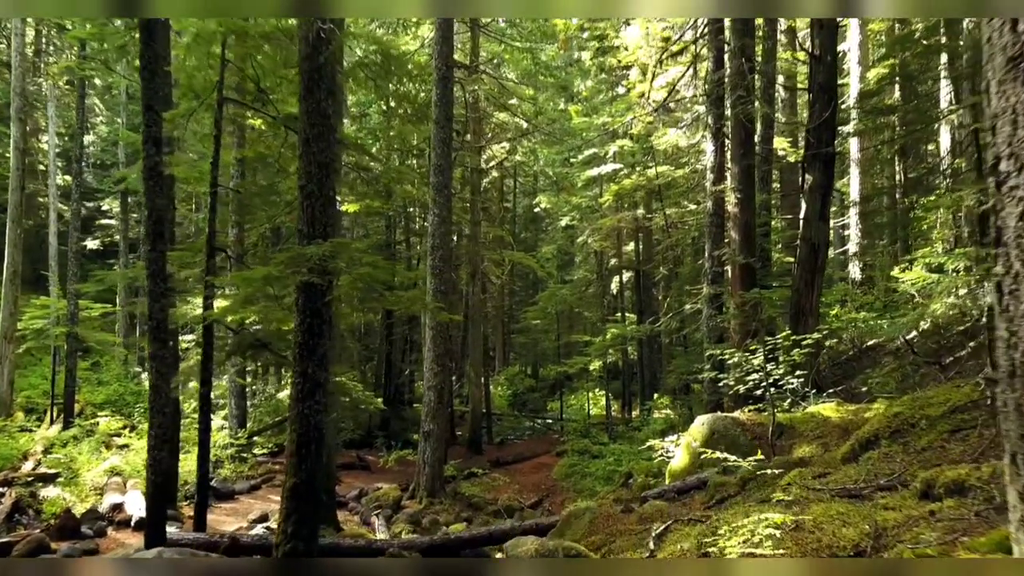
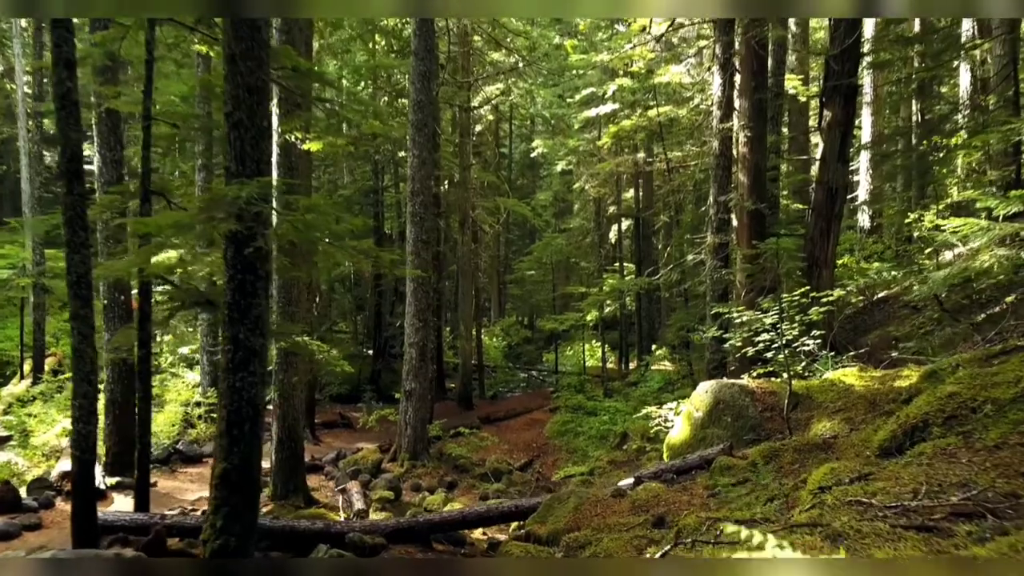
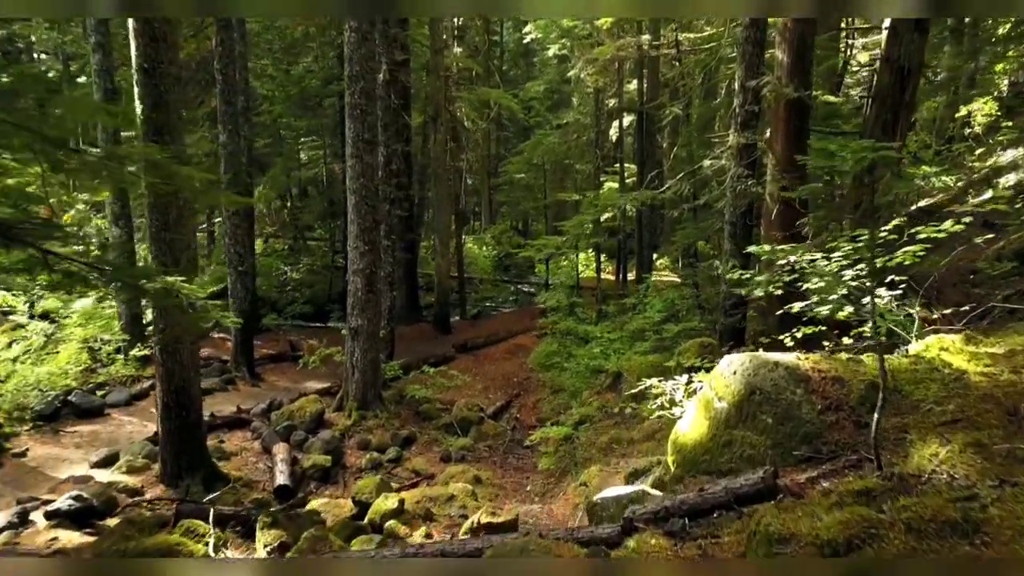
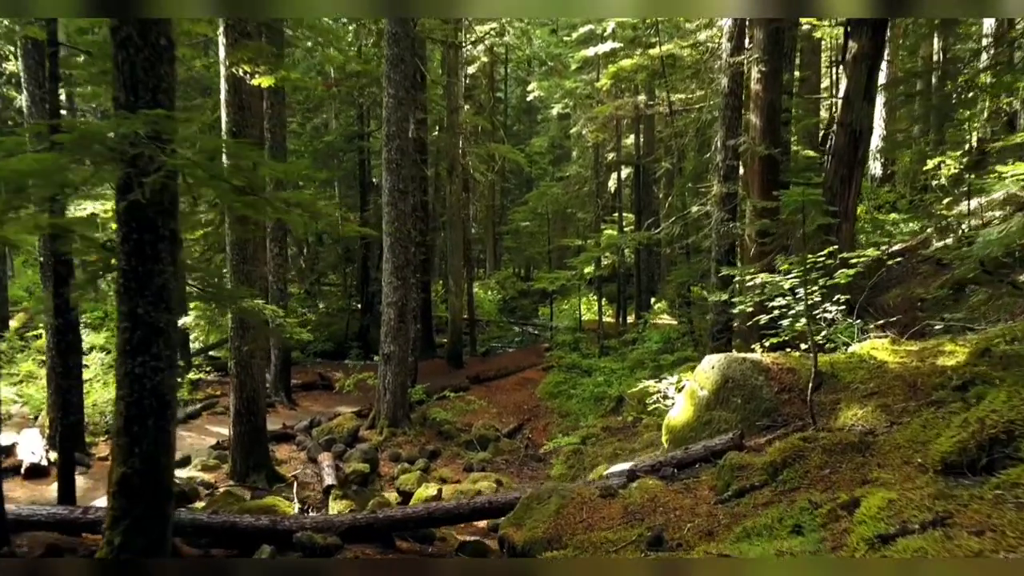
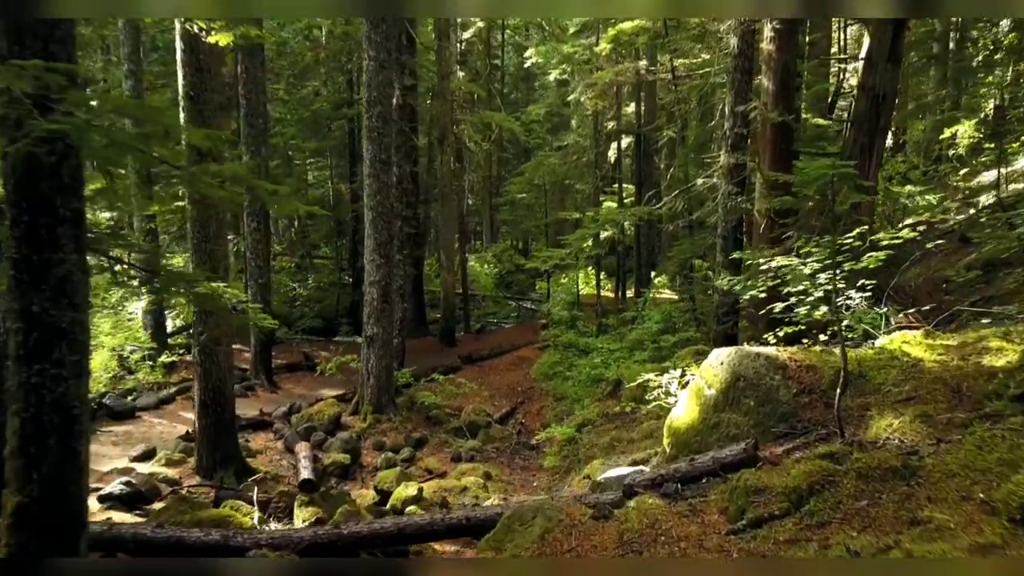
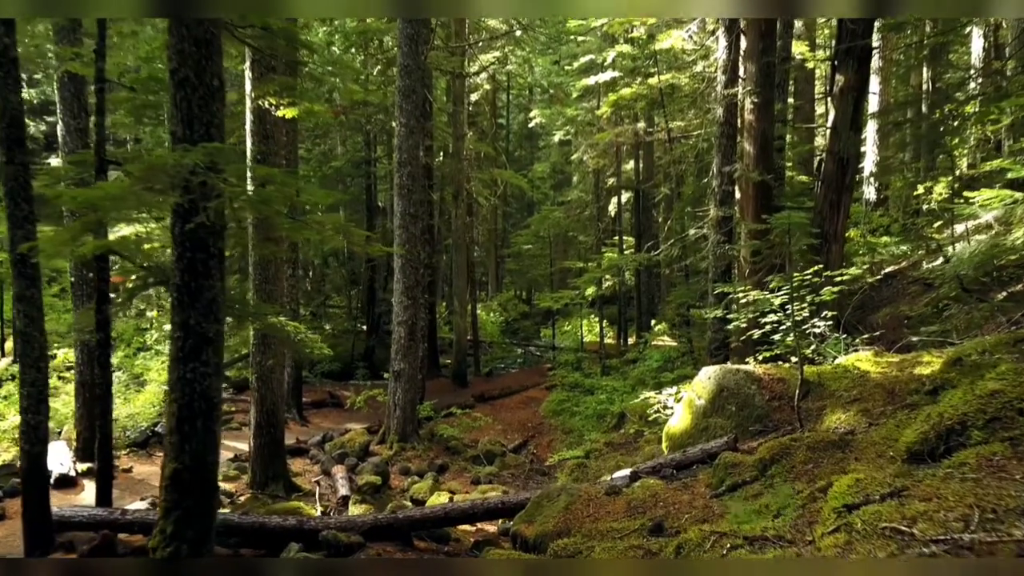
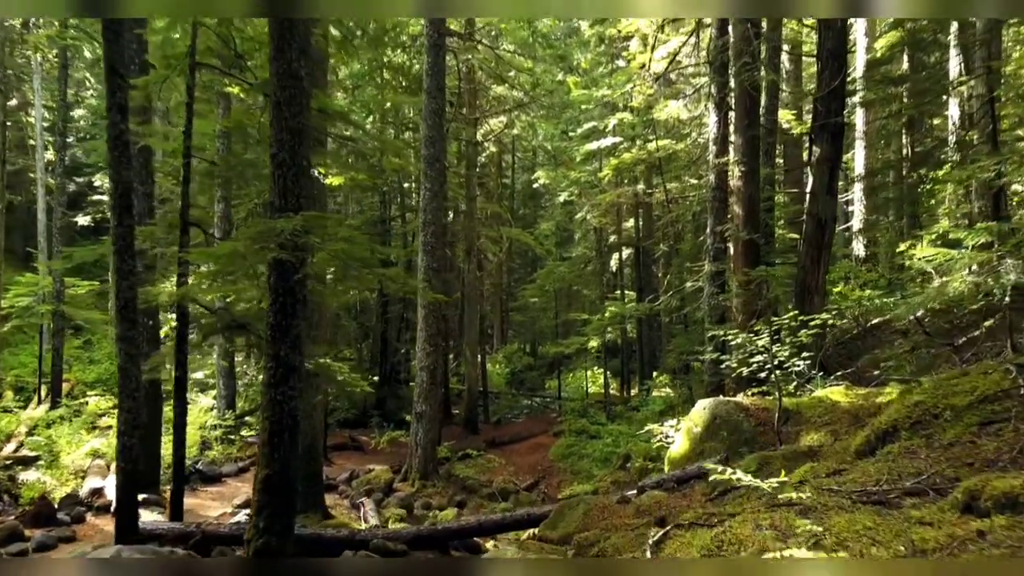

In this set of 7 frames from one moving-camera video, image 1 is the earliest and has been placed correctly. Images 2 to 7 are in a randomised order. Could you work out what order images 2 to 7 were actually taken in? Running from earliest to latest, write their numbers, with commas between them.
7, 2, 6, 4, 5, 3
